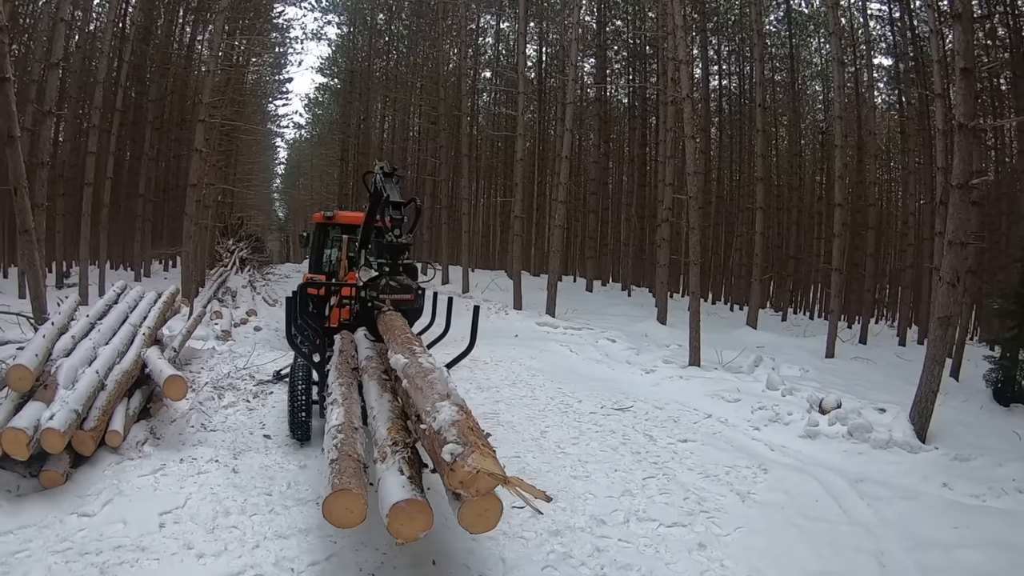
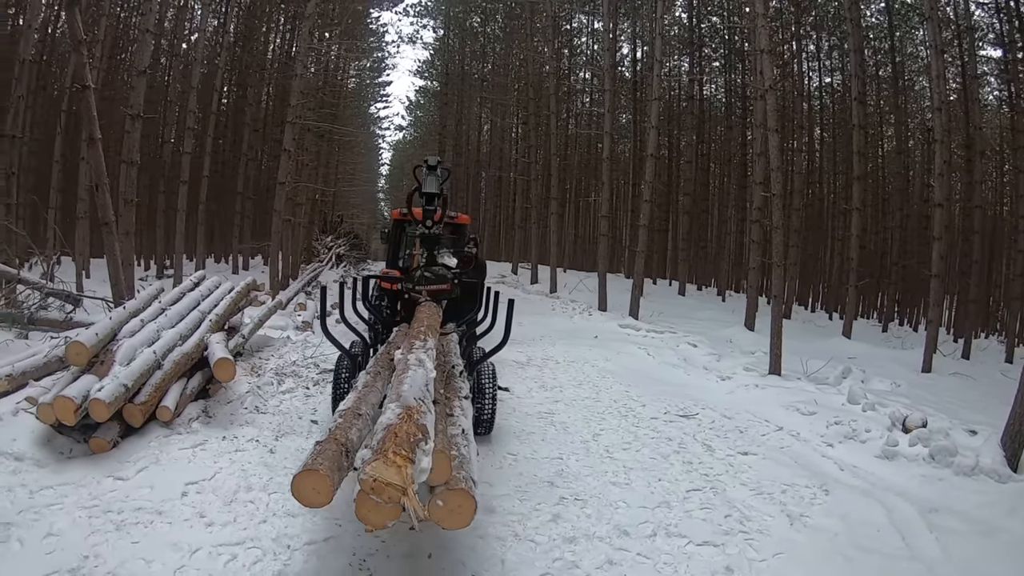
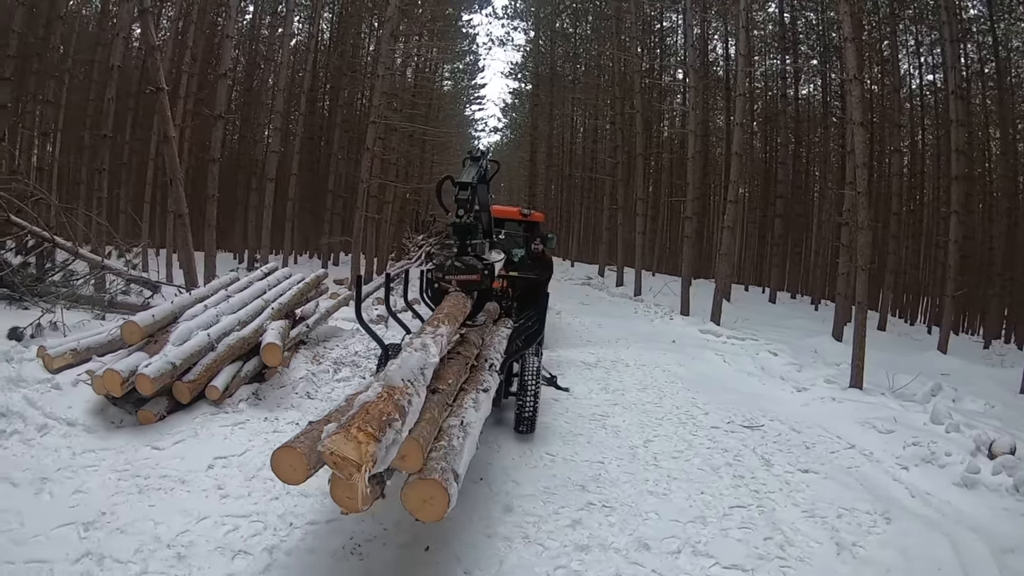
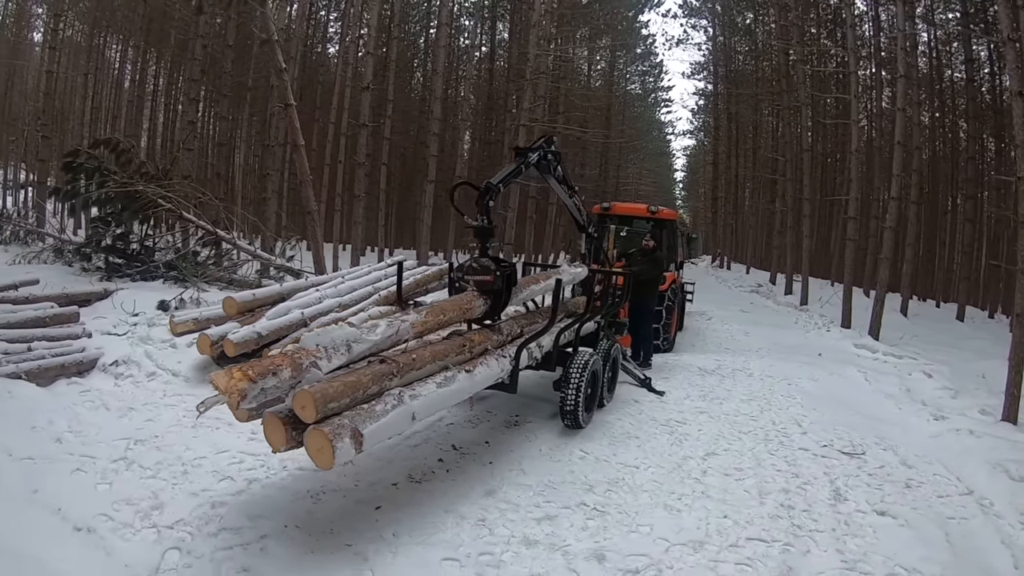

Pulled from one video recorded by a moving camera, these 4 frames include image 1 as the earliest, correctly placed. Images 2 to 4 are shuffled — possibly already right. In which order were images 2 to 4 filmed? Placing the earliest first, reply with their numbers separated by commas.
2, 3, 4
